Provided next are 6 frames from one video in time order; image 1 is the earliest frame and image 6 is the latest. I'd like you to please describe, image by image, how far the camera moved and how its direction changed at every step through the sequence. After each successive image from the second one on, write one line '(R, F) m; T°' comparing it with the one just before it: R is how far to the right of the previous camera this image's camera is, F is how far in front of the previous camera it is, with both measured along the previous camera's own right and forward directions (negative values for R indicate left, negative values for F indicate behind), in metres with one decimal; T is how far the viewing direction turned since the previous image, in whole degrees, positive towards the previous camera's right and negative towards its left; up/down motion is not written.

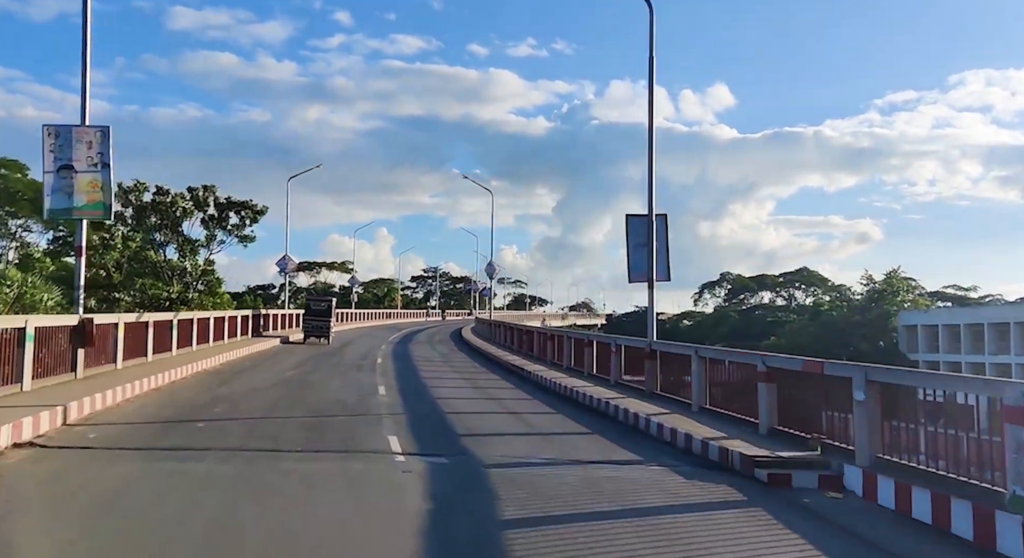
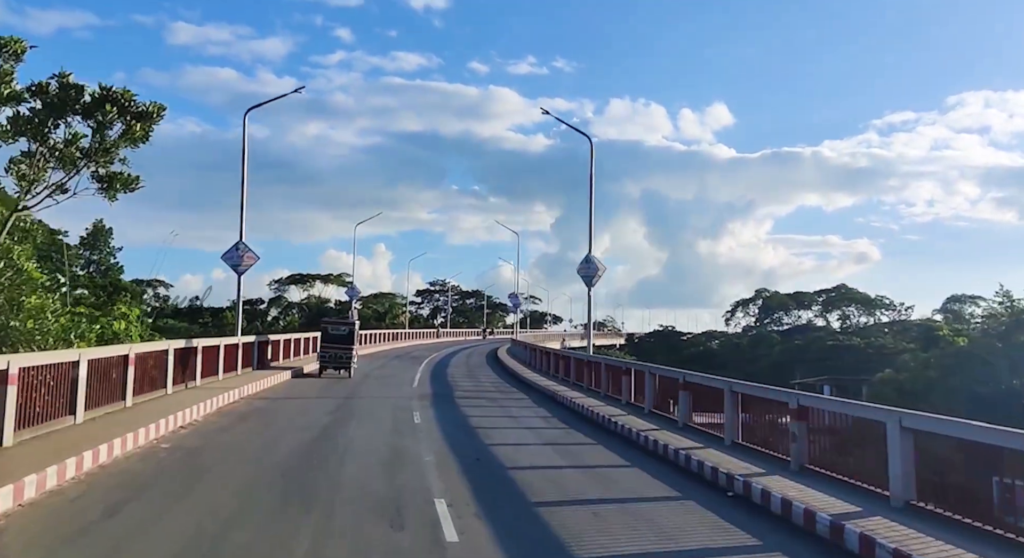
(-1.0, +3.4) m; 0°
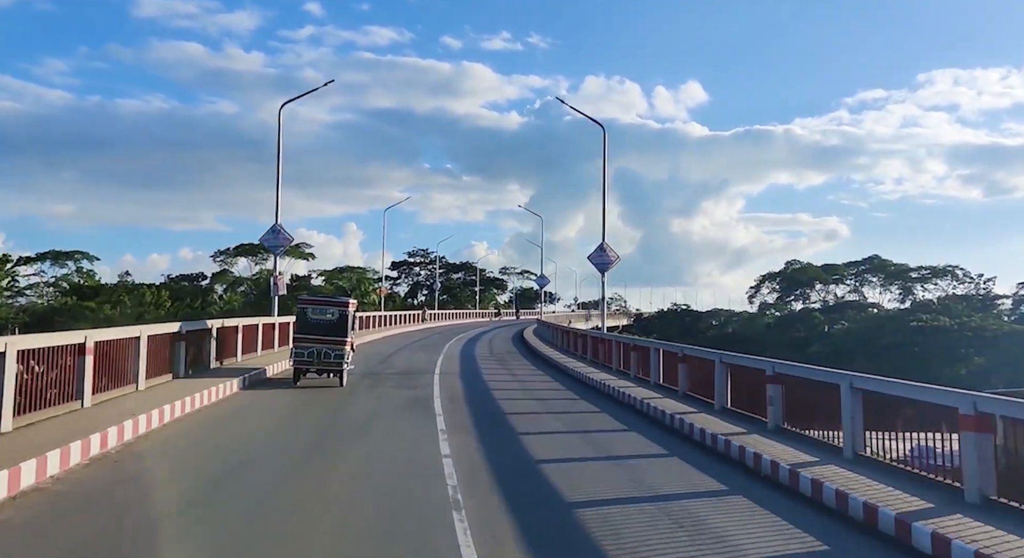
(-0.8, +6.0) m; +2°
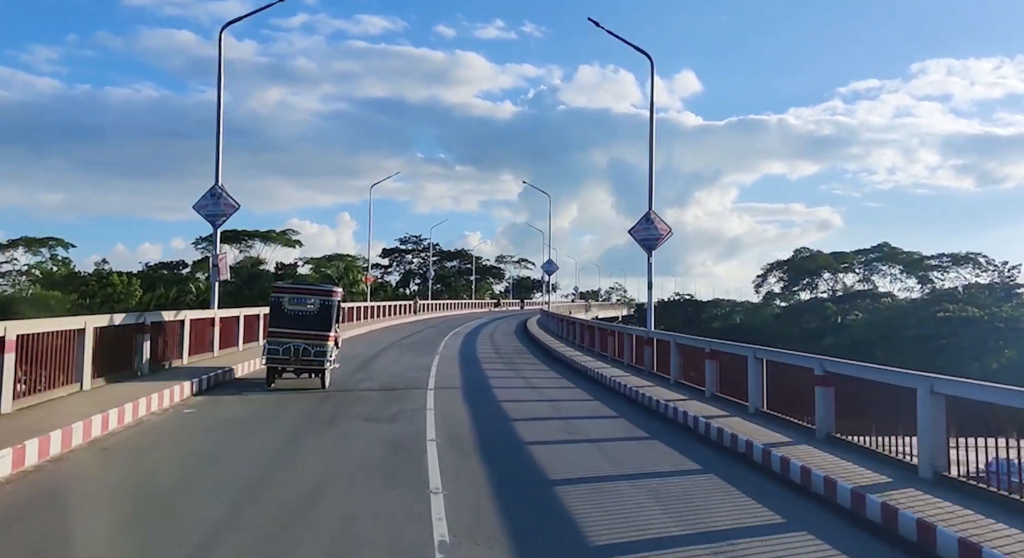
(-0.2, +1.5) m; 0°
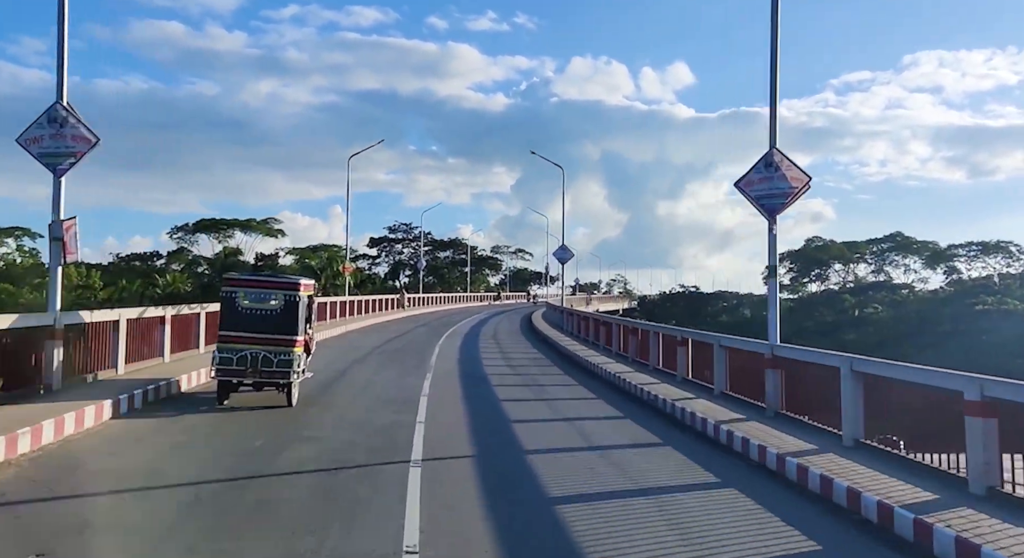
(-0.2, +1.8) m; 0°
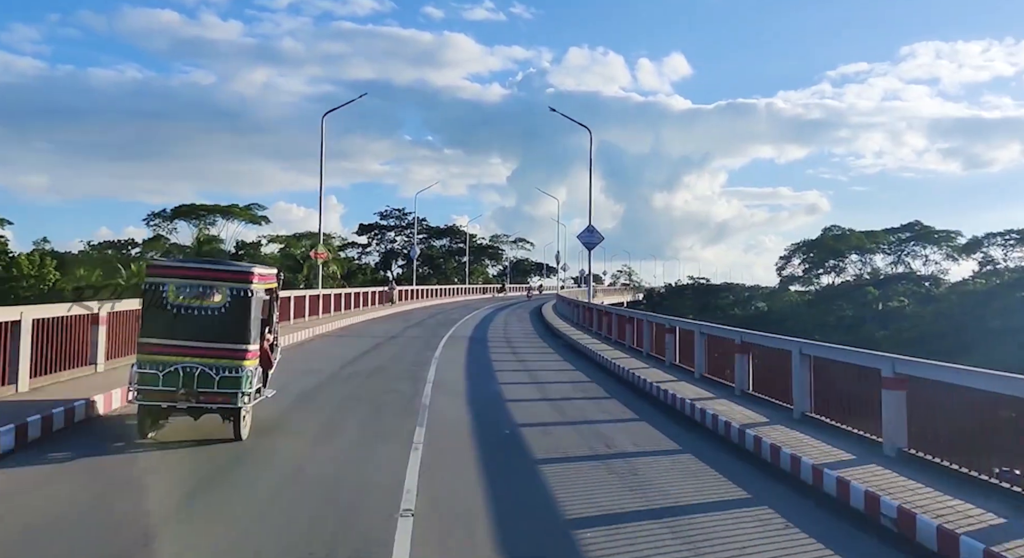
(-0.2, +1.8) m; 0°
